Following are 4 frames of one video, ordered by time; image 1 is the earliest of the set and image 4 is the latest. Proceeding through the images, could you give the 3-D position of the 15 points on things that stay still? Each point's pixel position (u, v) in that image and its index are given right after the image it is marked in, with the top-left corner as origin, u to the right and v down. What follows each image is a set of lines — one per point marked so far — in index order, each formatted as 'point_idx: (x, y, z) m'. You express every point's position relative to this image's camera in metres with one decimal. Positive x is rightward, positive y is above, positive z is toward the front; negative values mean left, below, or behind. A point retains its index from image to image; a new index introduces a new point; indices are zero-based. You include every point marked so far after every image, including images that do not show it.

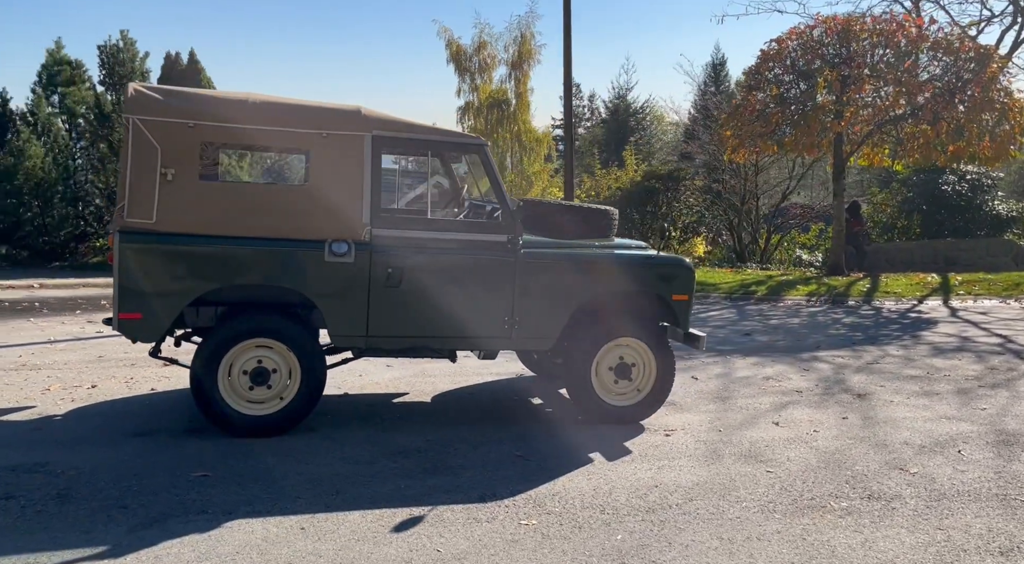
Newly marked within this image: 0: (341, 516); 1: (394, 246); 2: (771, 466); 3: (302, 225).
0: (-0.9, -1.3, +5.1) m
1: (-0.9, +0.3, +6.6) m
2: (+1.8, -1.3, +6.5) m
3: (-1.5, +0.4, +6.4) m
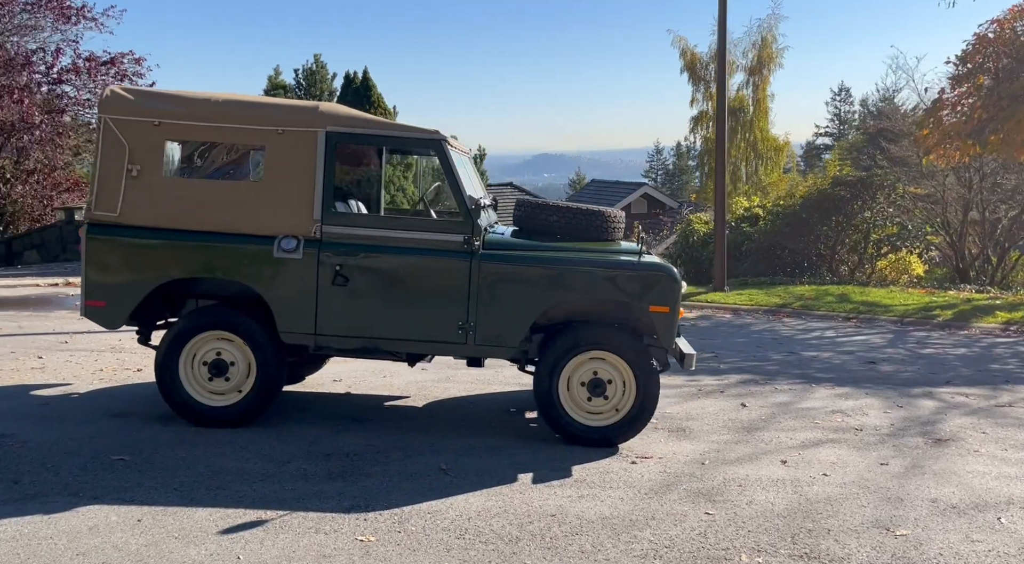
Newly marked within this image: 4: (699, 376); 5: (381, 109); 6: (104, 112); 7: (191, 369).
0: (-1.7, -1.3, +5.0) m
1: (-1.2, +0.3, +6.5) m
2: (+1.2, -1.4, +5.6) m
3: (-1.8, +0.4, +6.5) m
4: (+1.8, -0.9, +9.0) m
5: (-2.3, +3.0, +16.0) m
6: (-2.9, +1.2, +6.5) m
7: (-2.3, -0.6, +6.7) m
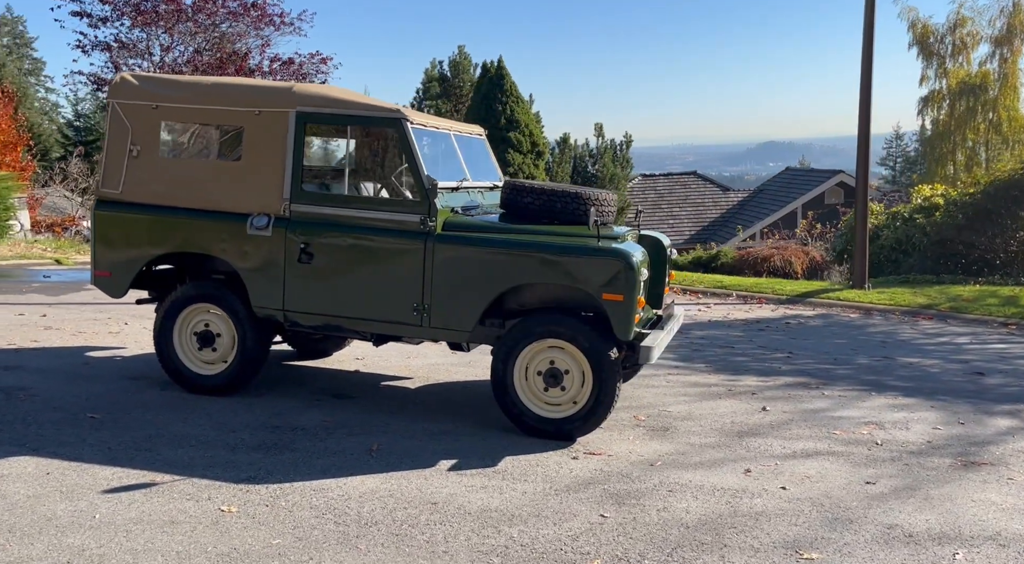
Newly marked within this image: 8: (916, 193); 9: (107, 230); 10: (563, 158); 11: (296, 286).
0: (-2.4, -1.1, +5.4) m
1: (-1.5, +0.4, +6.7) m
2: (+0.6, -1.3, +5.1) m
3: (-2.1, +0.6, +6.8) m
4: (+2.1, -0.9, +8.3) m
5: (0.0, +3.2, +16.1) m
6: (-3.0, +1.4, +7.0) m
7: (-2.5, -0.4, +7.1) m
8: (+8.5, +1.9, +19.3) m
9: (-3.1, +0.4, +7.1) m
10: (+1.0, +2.4, +17.6) m
11: (-1.6, 0.0, +6.7) m
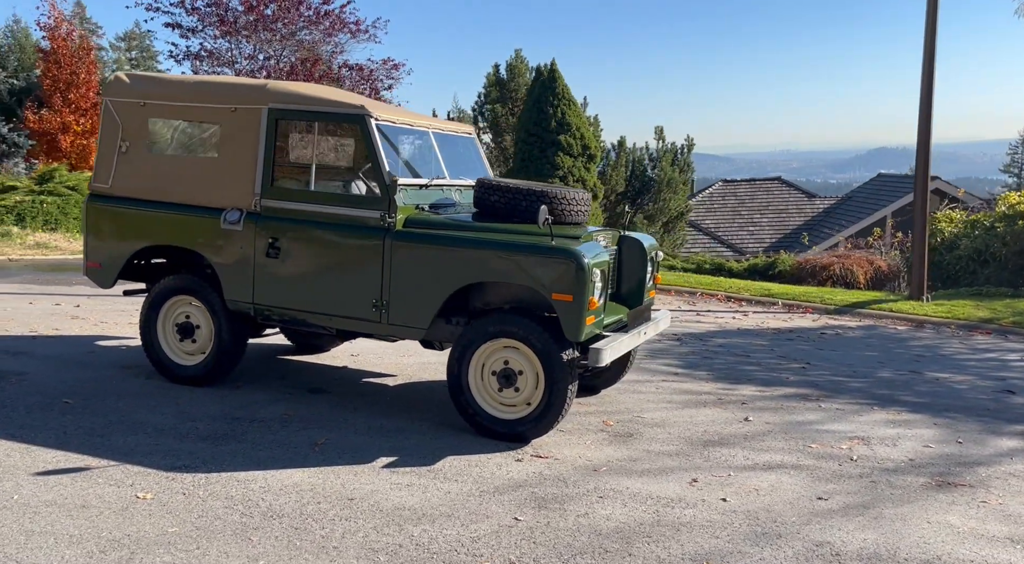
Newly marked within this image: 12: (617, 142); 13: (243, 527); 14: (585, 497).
0: (-2.8, -1.0, +5.6) m
1: (-1.7, +0.5, +6.8) m
2: (+0.1, -1.3, +5.0) m
3: (-2.3, +0.7, +7.0) m
4: (+2.0, -0.9, +7.9) m
5: (+0.9, +3.2, +16.0) m
6: (-3.2, +1.5, +7.3) m
7: (-2.7, -0.4, +7.3) m
8: (+9.7, +1.6, +18.2) m
9: (-3.3, +0.5, +7.3) m
10: (+2.0, +2.2, +17.3) m
11: (-1.8, 0.0, +6.8) m
12: (+2.0, +2.6, +17.2) m
13: (-1.3, -1.2, +4.7) m
14: (+0.4, -1.2, +5.3) m
